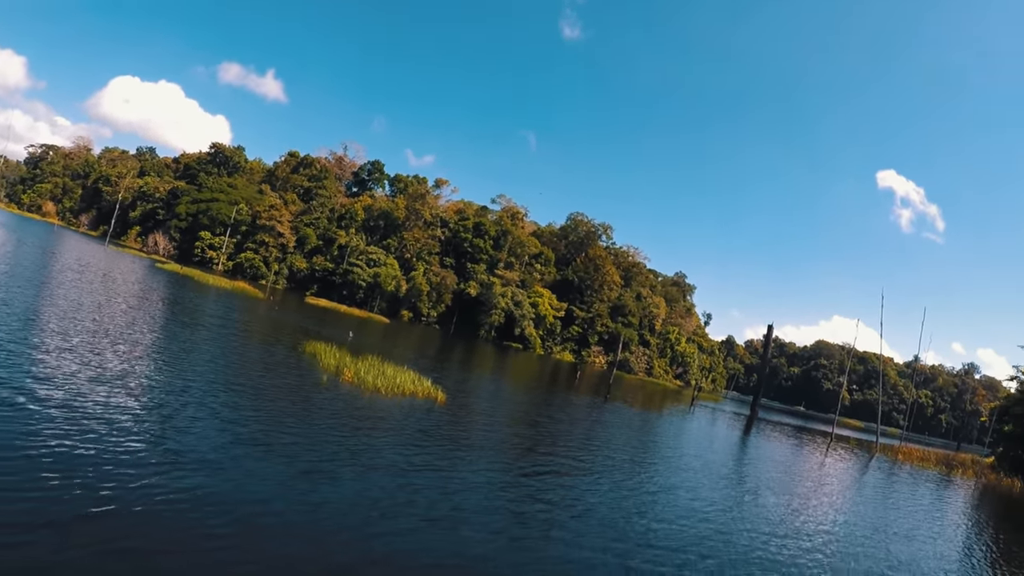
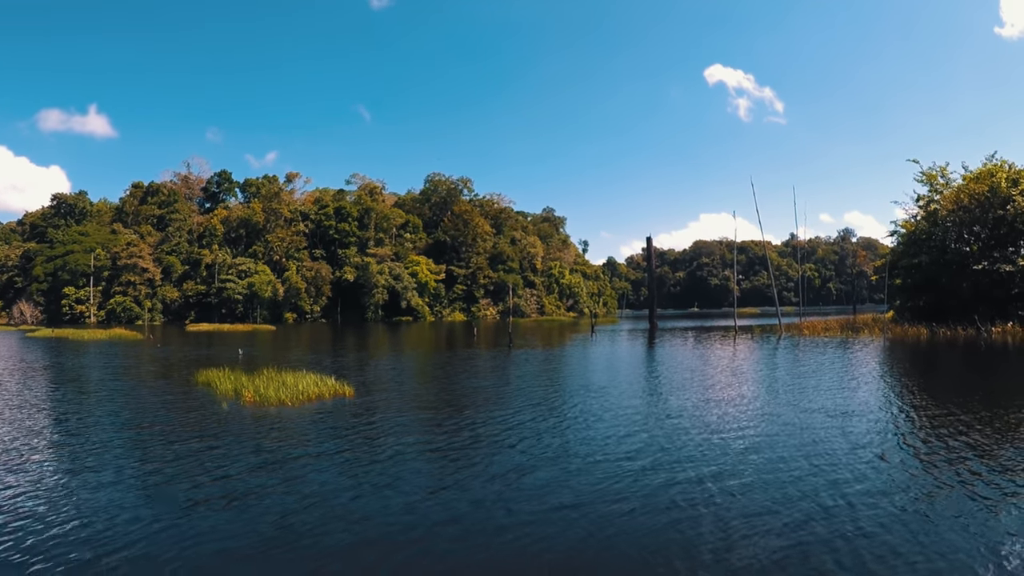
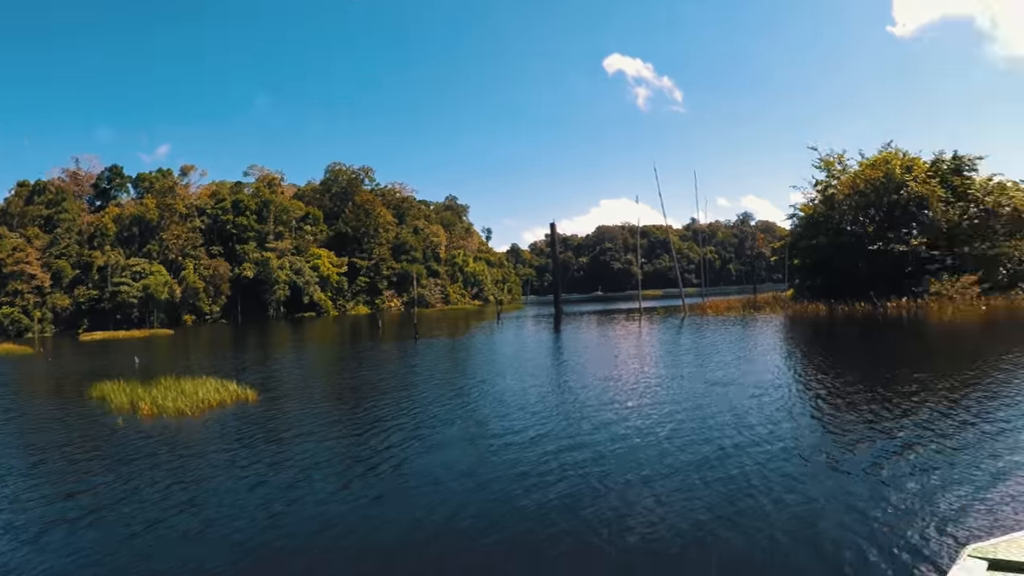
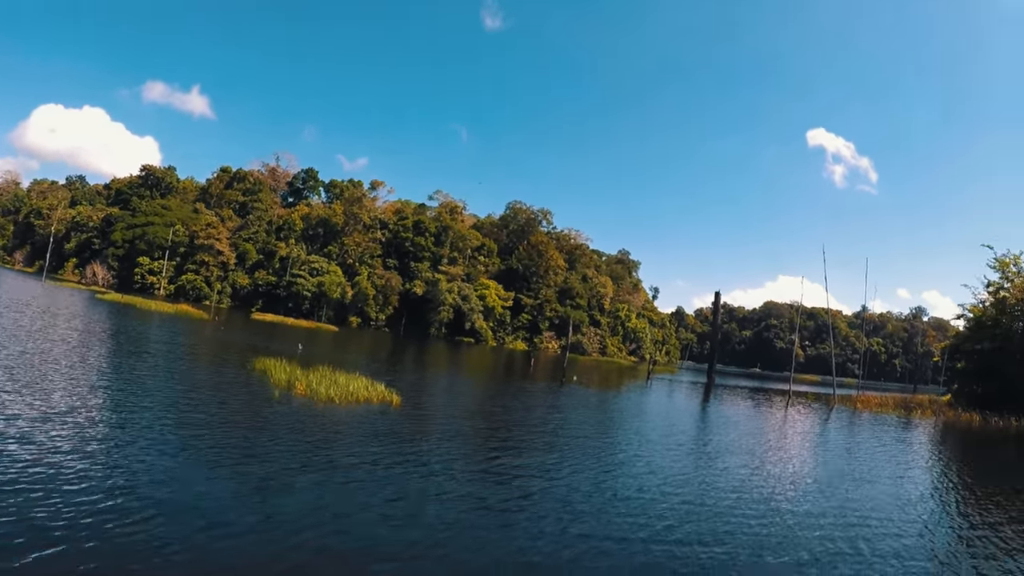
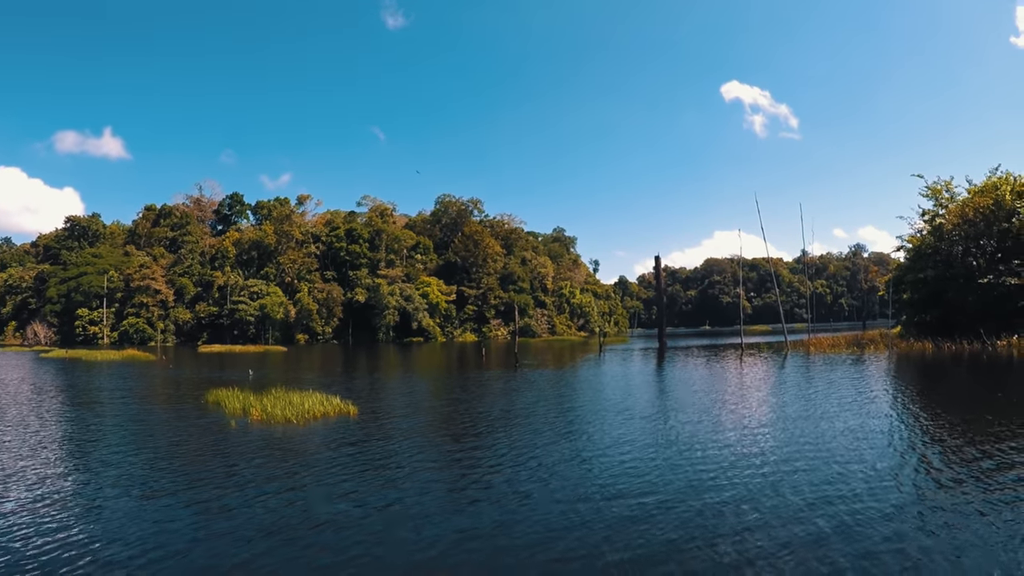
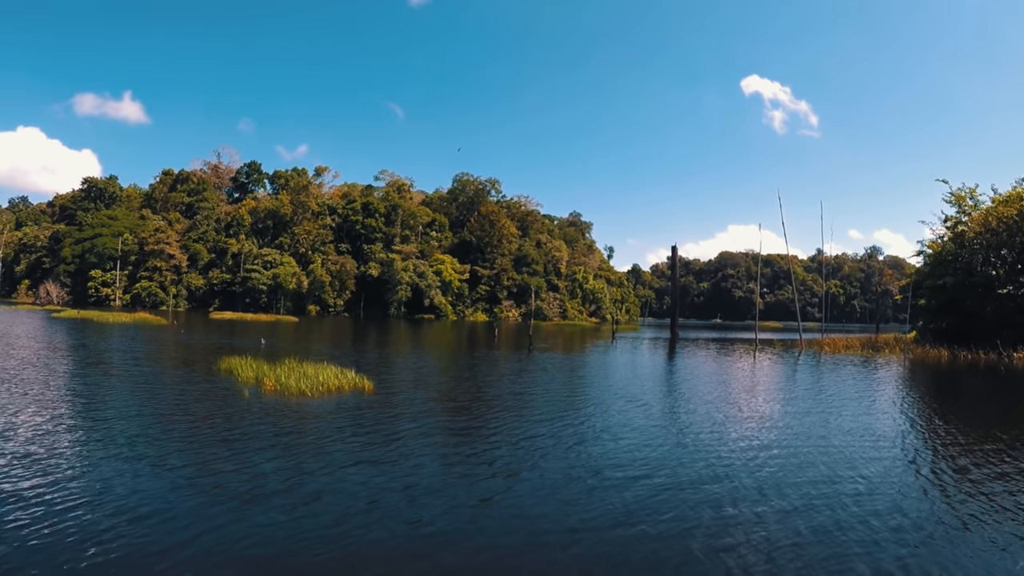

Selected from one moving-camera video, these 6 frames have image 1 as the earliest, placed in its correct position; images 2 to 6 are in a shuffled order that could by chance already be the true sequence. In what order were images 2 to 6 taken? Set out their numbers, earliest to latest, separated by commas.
4, 5, 6, 2, 3
